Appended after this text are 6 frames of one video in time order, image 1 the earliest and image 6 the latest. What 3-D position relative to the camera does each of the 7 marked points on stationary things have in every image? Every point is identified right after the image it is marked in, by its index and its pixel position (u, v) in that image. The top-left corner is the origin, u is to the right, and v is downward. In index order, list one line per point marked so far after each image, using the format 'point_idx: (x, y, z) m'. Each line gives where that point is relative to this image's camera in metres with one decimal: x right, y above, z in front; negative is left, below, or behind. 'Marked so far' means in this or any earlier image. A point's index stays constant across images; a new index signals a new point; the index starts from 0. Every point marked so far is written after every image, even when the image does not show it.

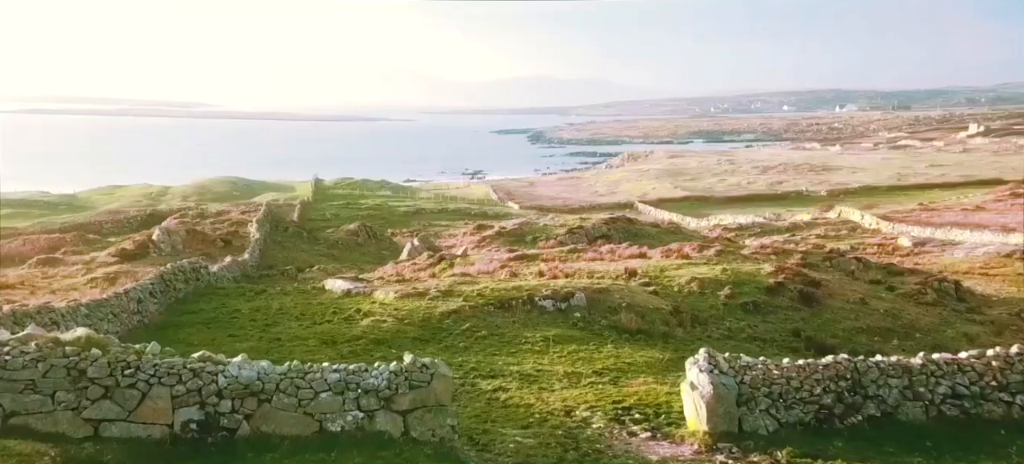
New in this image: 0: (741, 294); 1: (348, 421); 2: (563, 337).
0: (+6.3, -1.6, +18.5) m
1: (-1.9, -2.3, +7.9) m
2: (+1.2, -2.2, +15.2) m
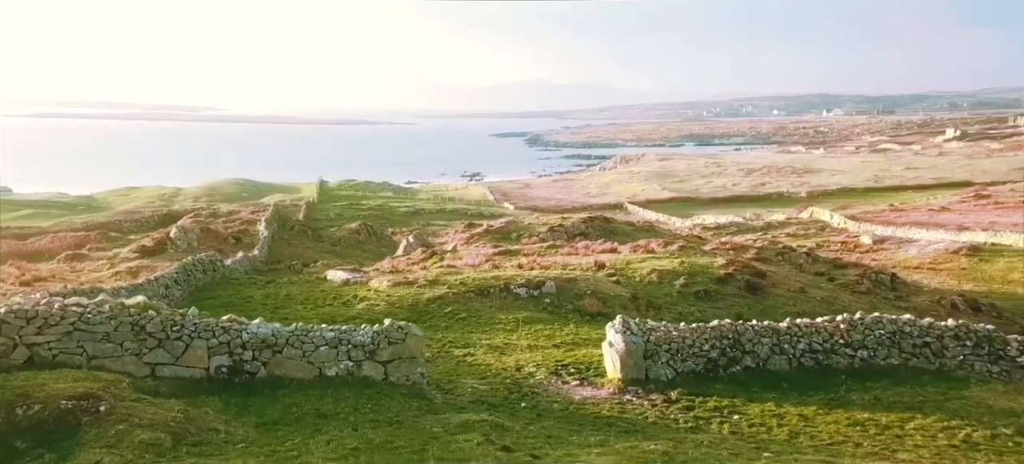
0: (+5.7, -1.5, +21.0) m
1: (-2.6, -2.1, +10.5) m
2: (+0.6, -2.1, +17.7) m
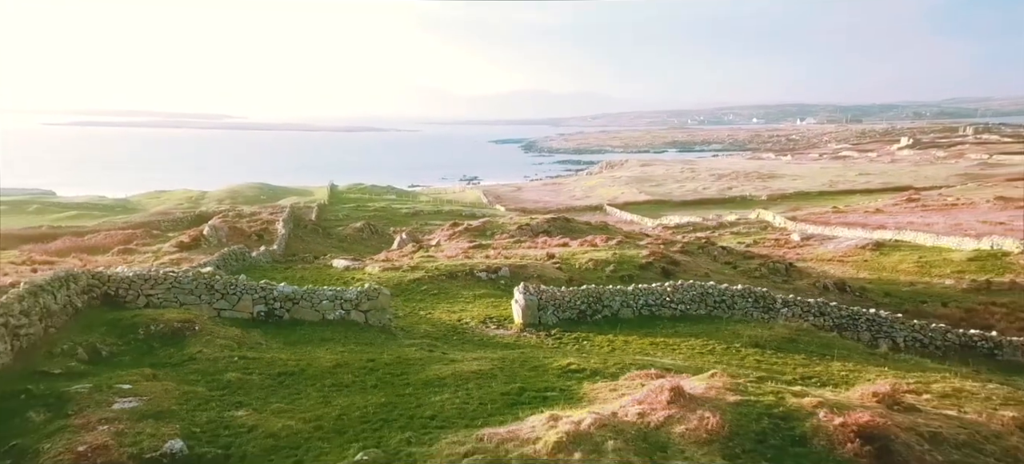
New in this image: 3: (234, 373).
0: (+4.3, -1.4, +26.7) m
1: (-4.2, -2.0, +16.3) m
2: (-0.9, -2.0, +23.5) m
3: (-5.0, -2.5, +12.1) m
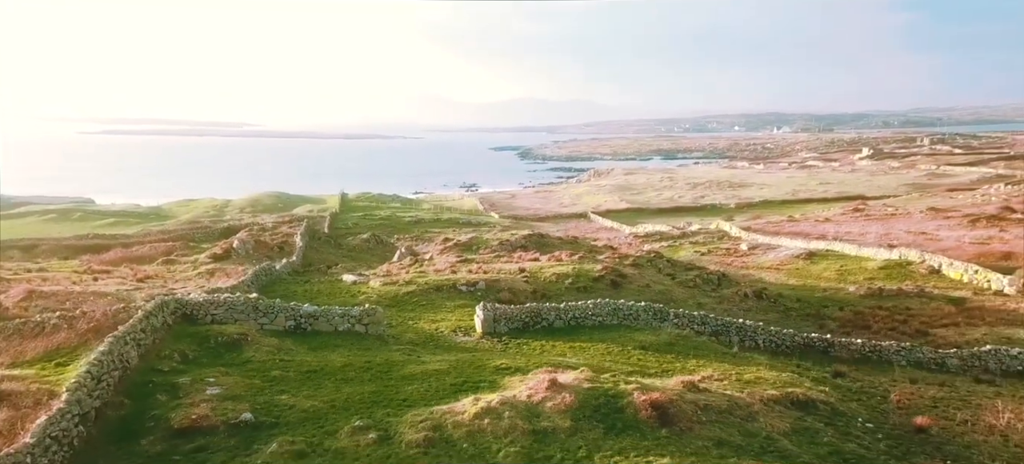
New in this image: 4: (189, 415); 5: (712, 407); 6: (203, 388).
0: (+3.1, -2.3, +32.7) m
1: (-5.5, -3.2, +22.5) m
2: (-2.1, -3.0, +29.6) m
3: (-6.3, -3.7, +18.3) m
4: (-7.2, -4.1, +15.1) m
5: (+4.6, -4.0, +15.5) m
6: (-7.6, -3.8, +16.5) m
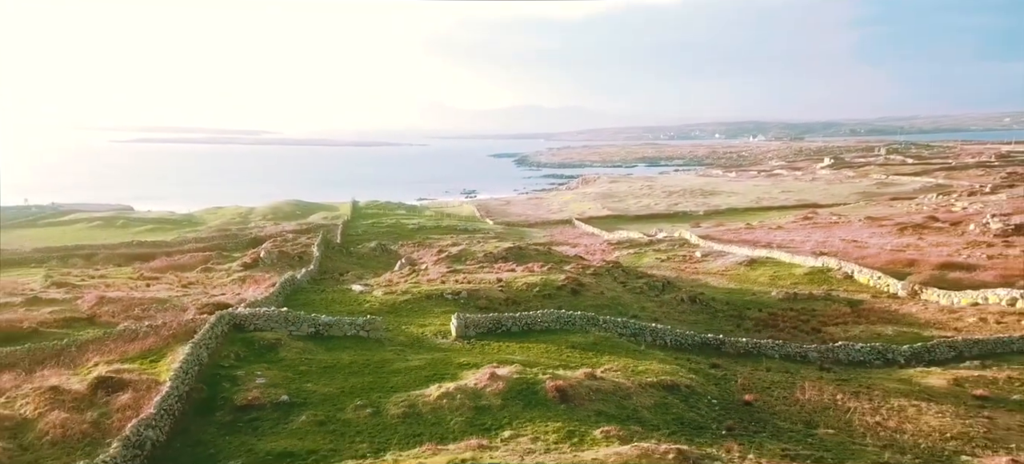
0: (+1.8, -3.4, +39.8) m
1: (-7.0, -4.4, +29.8) m
2: (-3.4, -4.1, +36.9) m
3: (-7.9, -5.1, +25.6) m
4: (-8.8, -5.5, +22.5) m
5: (+3.0, -5.3, +22.7) m
6: (-9.2, -5.2, +23.9) m
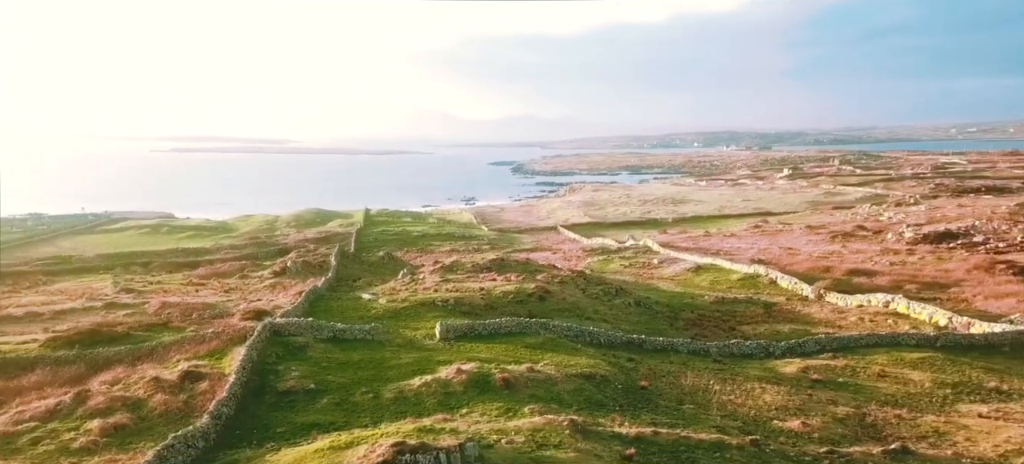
0: (+0.3, -4.7, +49.0) m
1: (-8.7, -6.0, +39.2) m
2: (-5.0, -5.5, +46.1) m
3: (-9.7, -6.7, +35.0) m
4: (-10.7, -7.2, +31.9) m
5: (+1.1, -6.9, +31.8) m
6: (-11.0, -6.9, +33.4) m
